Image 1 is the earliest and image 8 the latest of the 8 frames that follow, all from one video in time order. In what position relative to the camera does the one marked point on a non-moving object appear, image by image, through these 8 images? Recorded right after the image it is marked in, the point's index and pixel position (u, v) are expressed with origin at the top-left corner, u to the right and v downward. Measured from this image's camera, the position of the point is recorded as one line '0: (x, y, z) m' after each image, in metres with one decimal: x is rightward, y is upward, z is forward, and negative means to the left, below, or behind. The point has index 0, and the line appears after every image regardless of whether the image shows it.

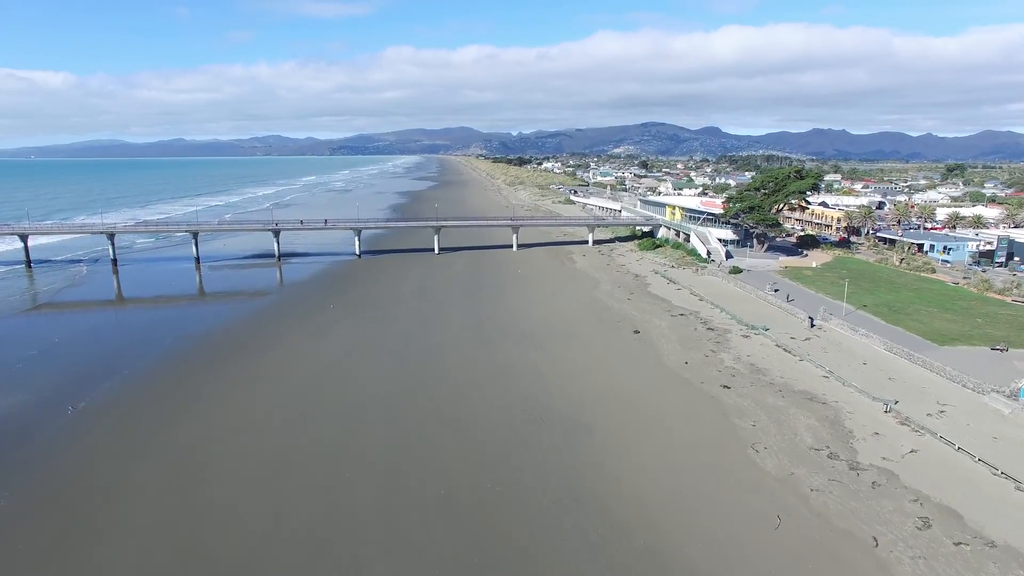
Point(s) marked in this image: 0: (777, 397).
0: (+7.4, -3.1, +17.6) m
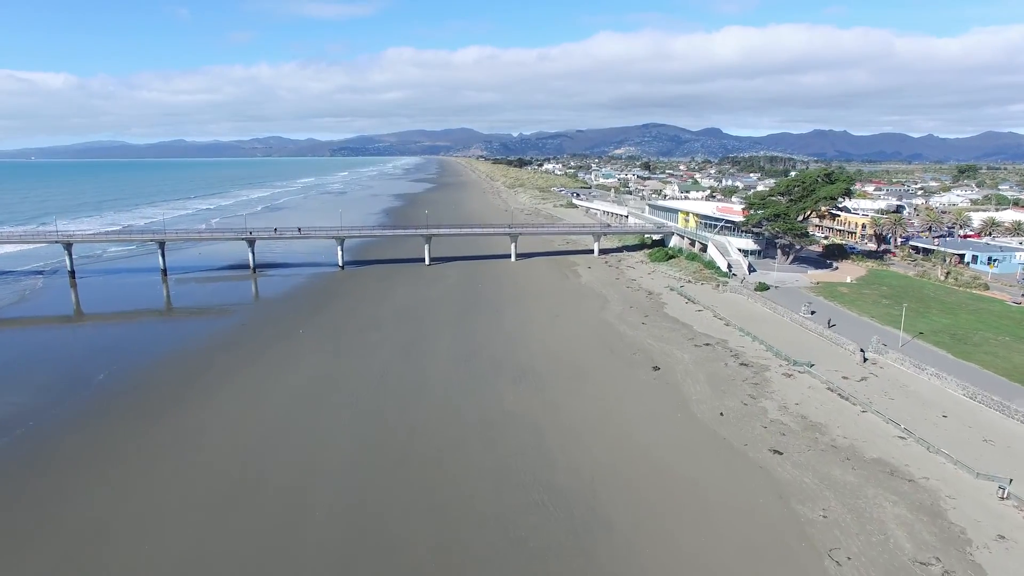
0: (+7.3, -3.9, +13.7) m
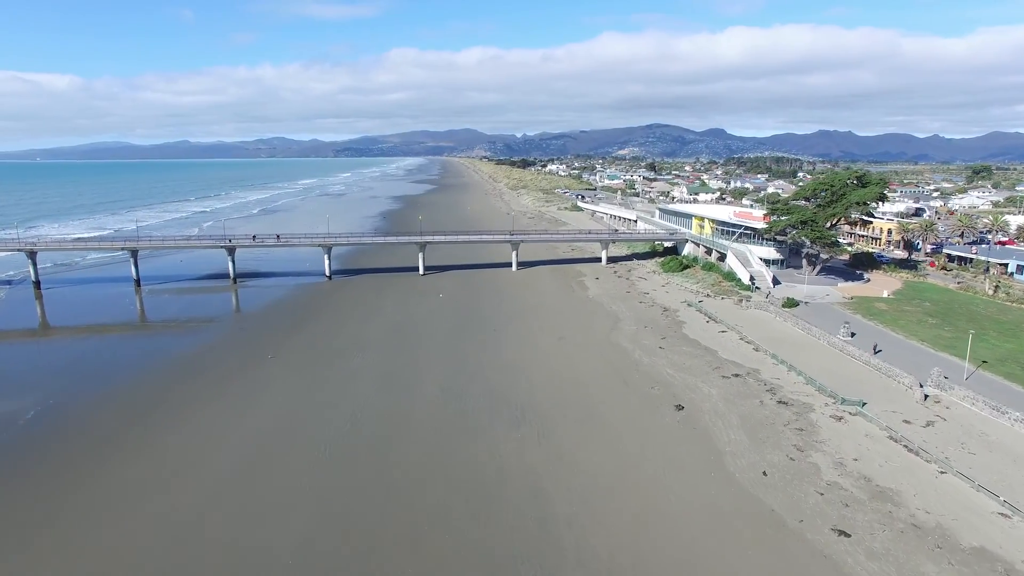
0: (+7.2, -4.6, +10.6) m
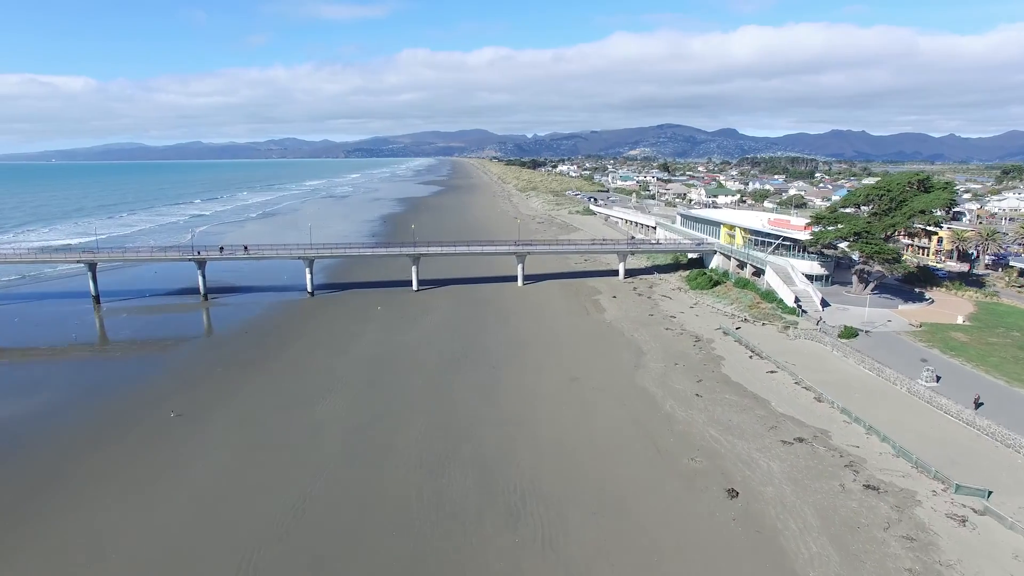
0: (+7.0, -5.5, +6.1) m
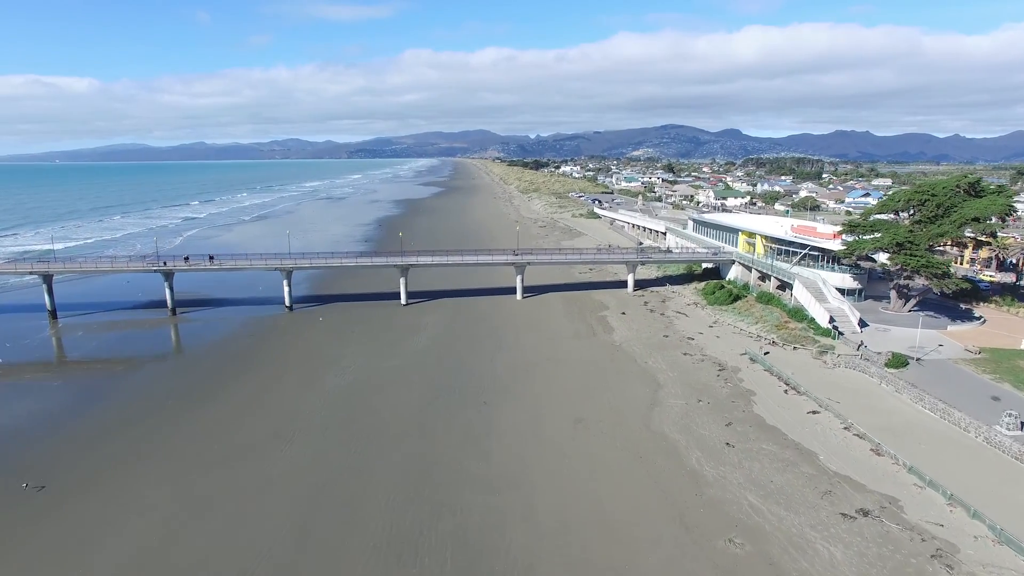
0: (+6.7, -6.2, +2.9) m
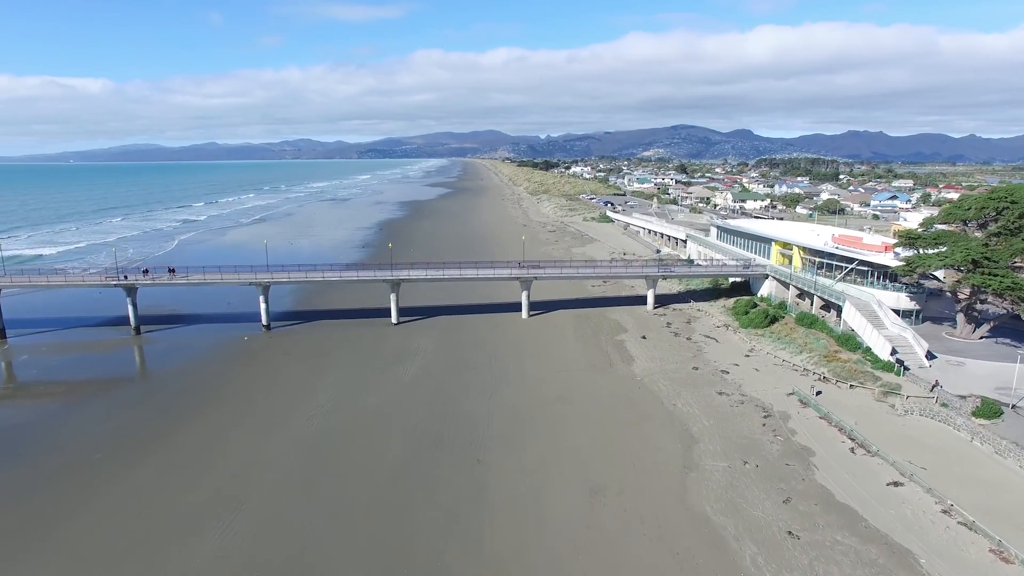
0: (+6.5, -7.0, -0.7) m
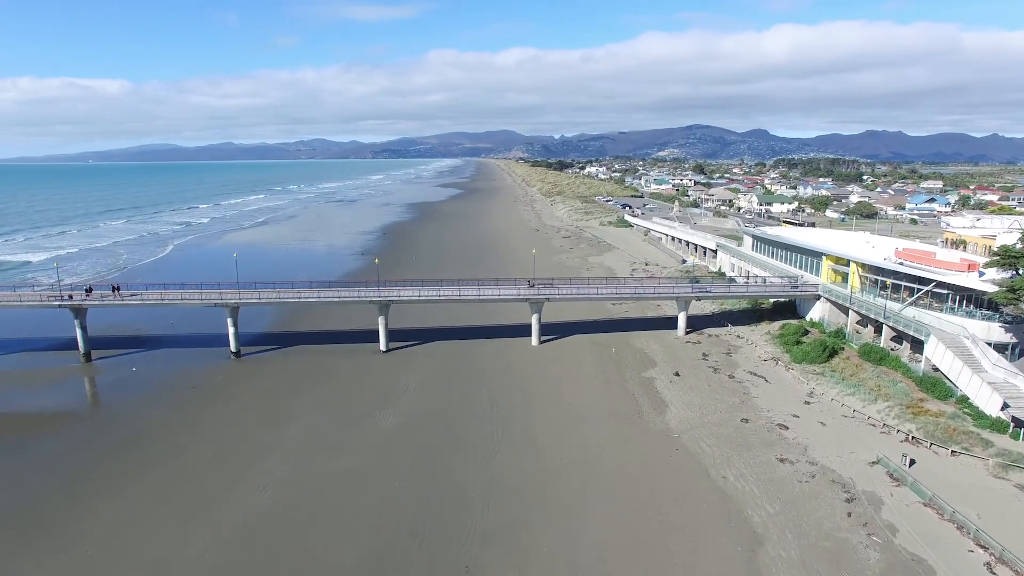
0: (+6.1, -7.8, -4.8) m
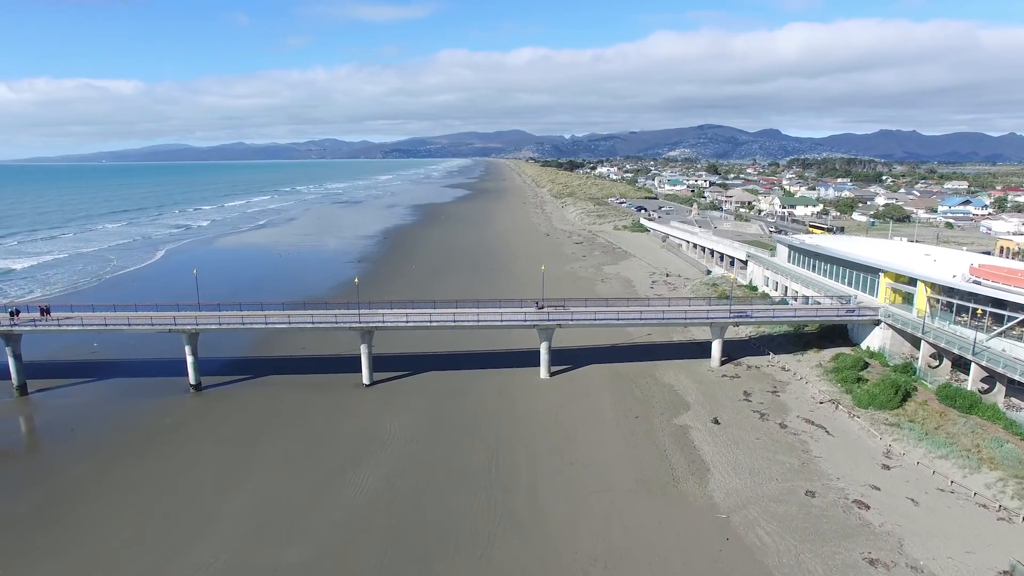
0: (+5.8, -8.6, -8.5) m
